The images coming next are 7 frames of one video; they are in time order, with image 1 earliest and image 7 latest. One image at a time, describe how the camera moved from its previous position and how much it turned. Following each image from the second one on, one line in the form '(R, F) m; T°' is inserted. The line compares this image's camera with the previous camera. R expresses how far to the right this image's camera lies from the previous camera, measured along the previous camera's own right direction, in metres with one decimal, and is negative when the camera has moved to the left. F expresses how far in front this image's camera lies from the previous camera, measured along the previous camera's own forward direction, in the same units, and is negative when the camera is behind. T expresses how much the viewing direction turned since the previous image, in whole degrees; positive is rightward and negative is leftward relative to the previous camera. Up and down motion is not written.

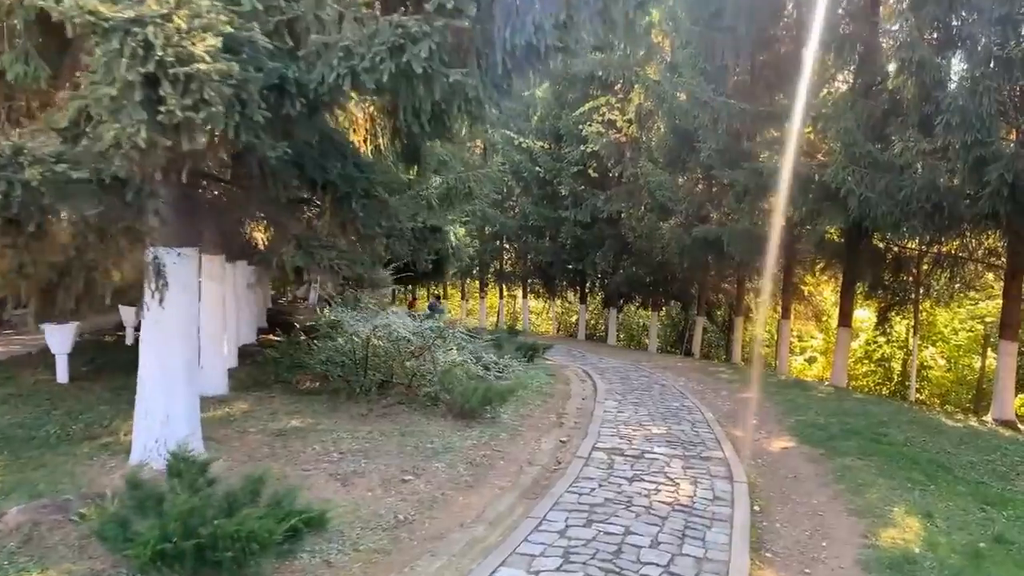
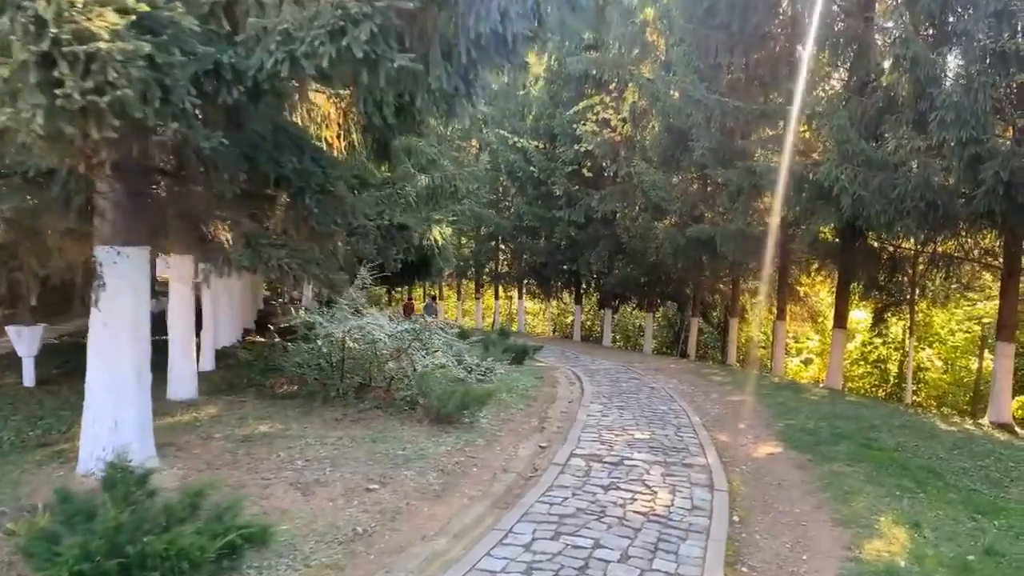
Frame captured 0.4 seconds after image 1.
(+0.2, +0.2) m; 0°
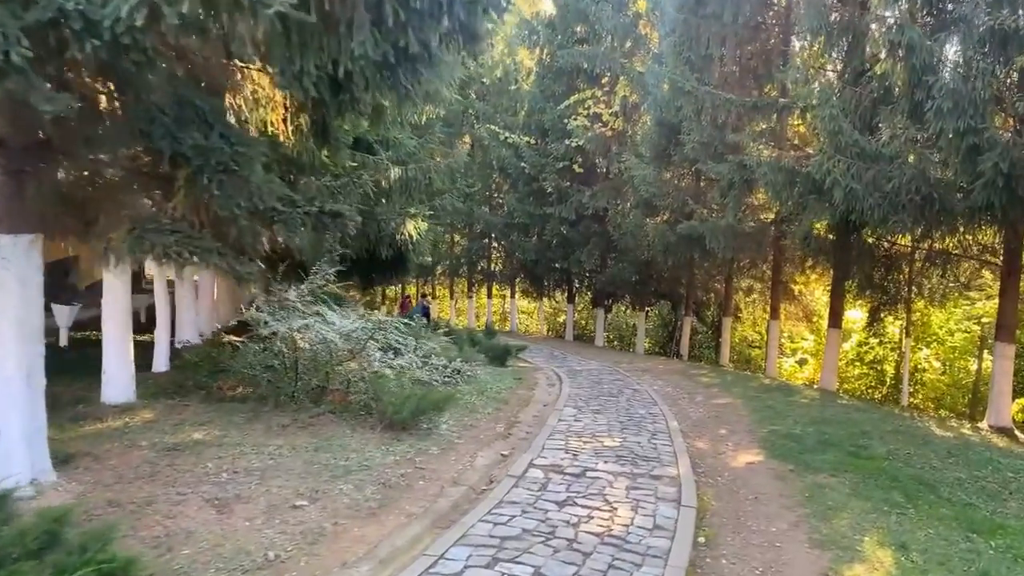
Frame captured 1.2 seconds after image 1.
(+0.3, +0.6) m; 0°
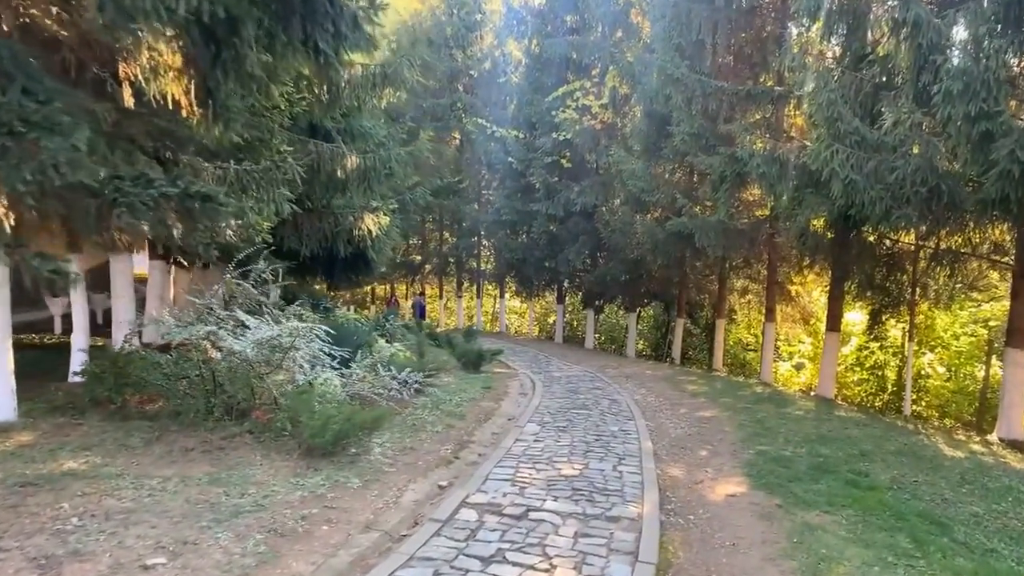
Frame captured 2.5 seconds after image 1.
(+0.4, +1.0) m; 0°
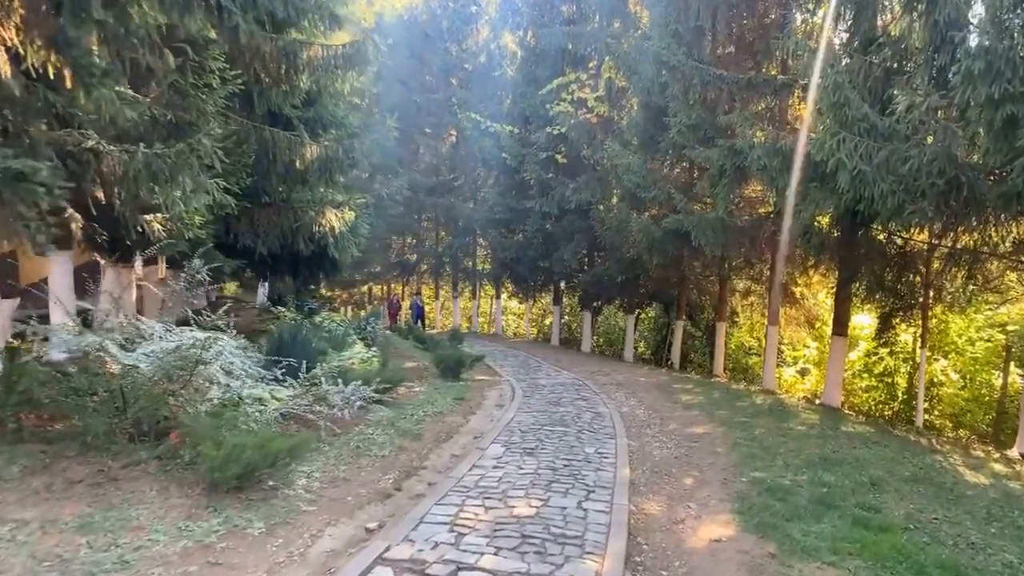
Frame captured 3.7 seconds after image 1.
(+0.4, +1.0) m; 0°
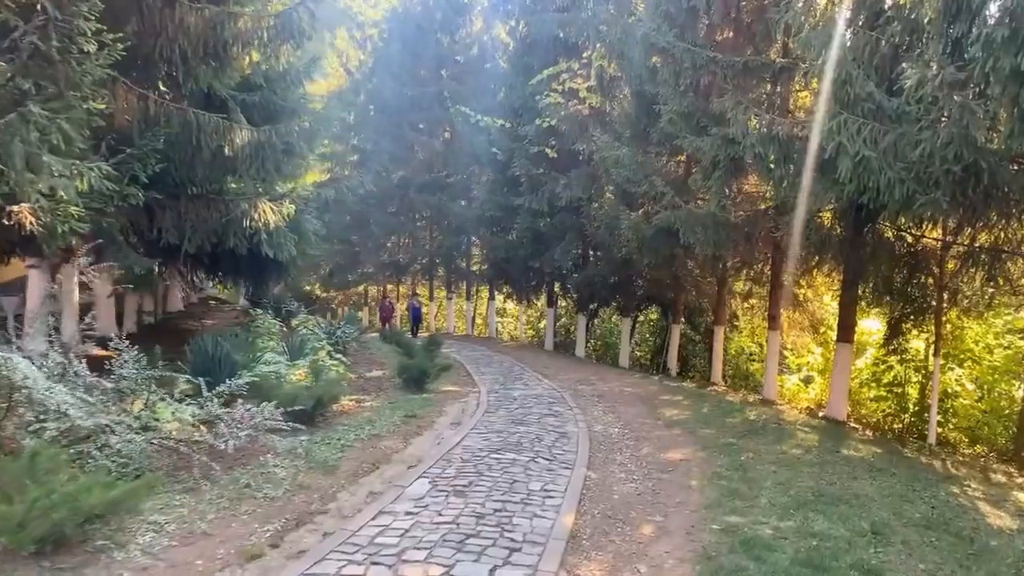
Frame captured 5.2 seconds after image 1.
(+0.5, +1.2) m; -1°
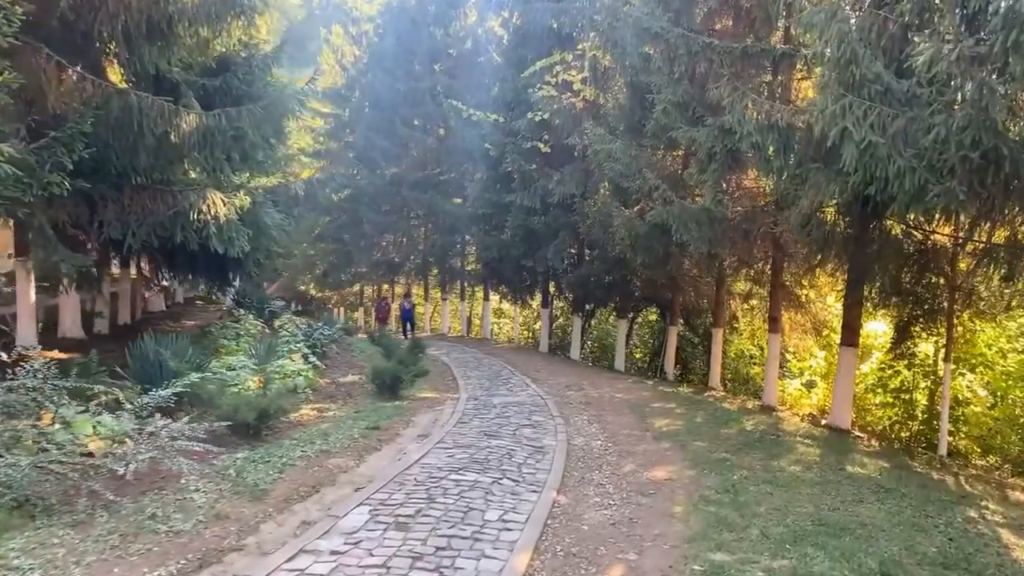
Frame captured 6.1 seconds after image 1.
(+0.3, +0.8) m; 0°
